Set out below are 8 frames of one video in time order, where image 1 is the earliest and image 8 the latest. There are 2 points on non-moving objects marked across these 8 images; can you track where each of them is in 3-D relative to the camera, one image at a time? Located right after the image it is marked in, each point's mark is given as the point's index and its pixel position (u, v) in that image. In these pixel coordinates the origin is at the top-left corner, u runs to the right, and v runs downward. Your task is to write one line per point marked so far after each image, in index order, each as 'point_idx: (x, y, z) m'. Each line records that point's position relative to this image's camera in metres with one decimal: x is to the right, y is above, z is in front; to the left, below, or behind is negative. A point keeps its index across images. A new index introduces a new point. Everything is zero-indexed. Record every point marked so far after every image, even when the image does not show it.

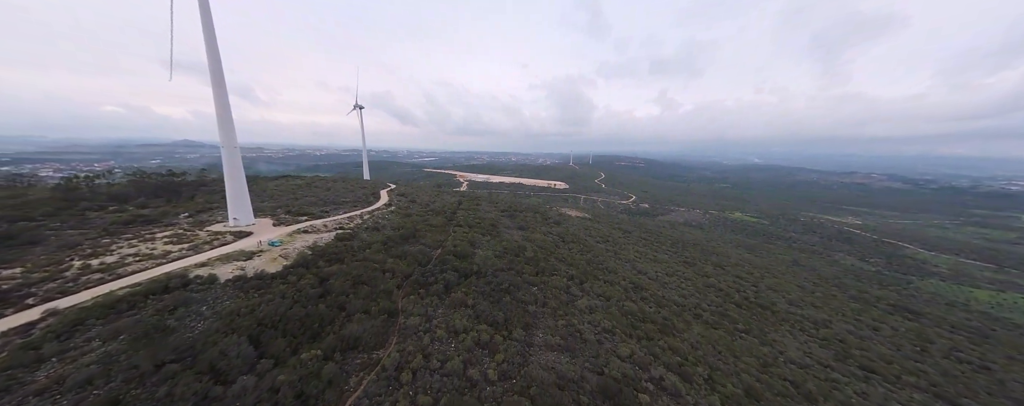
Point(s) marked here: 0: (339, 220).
0: (-8.9, -0.9, +13.6) m
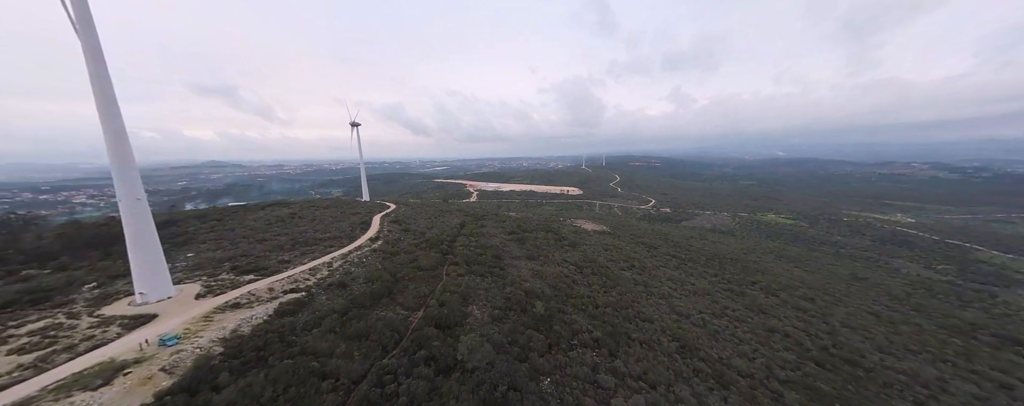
0: (-8.7, -3.0, +10.7) m
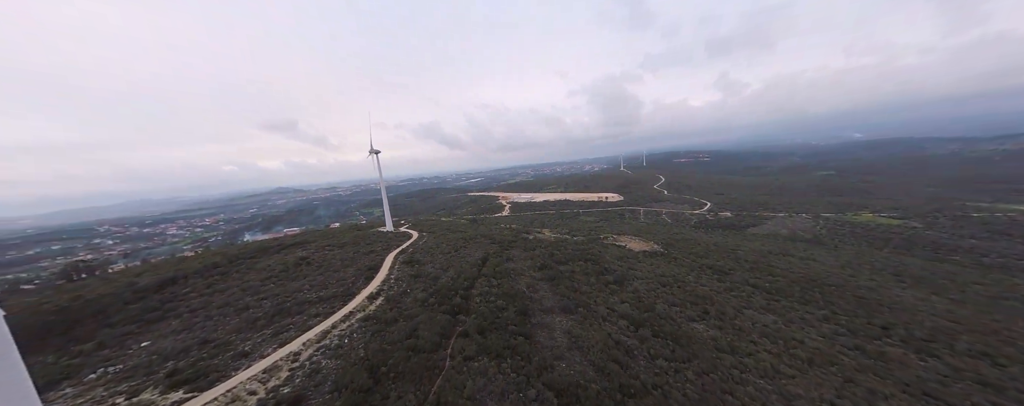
0: (-8.1, -5.5, +7.9) m
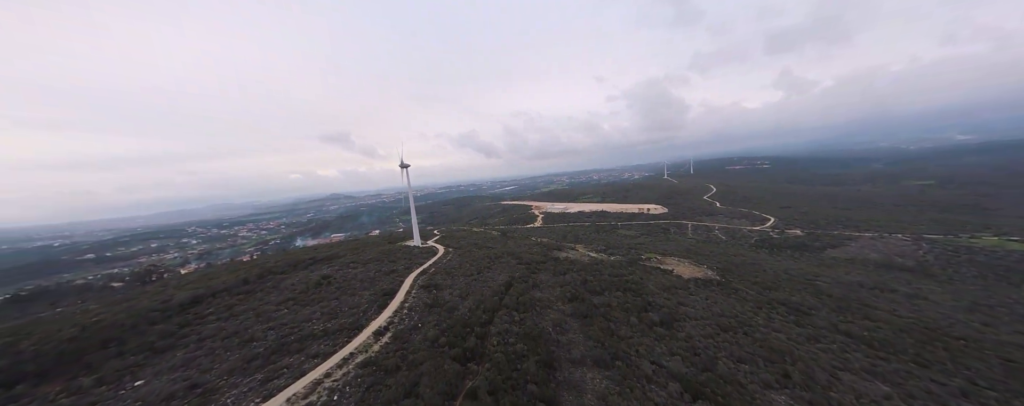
0: (-7.9, -6.6, +6.7) m
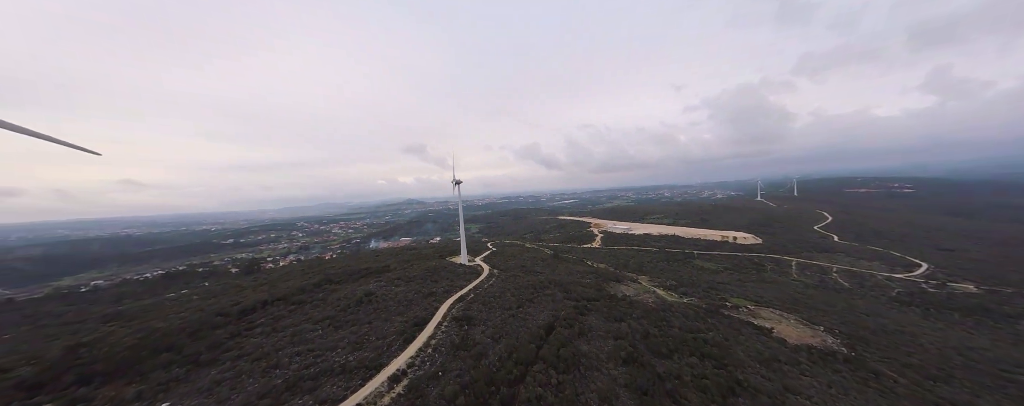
0: (-7.9, -7.6, +5.9) m
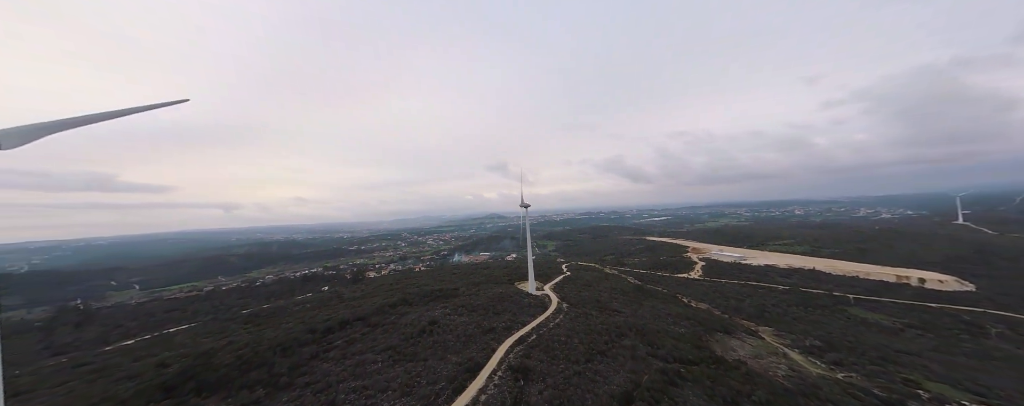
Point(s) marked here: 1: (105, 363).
0: (-7.5, -9.1, +5.7) m
1: (-22.2, -8.7, +14.4) m
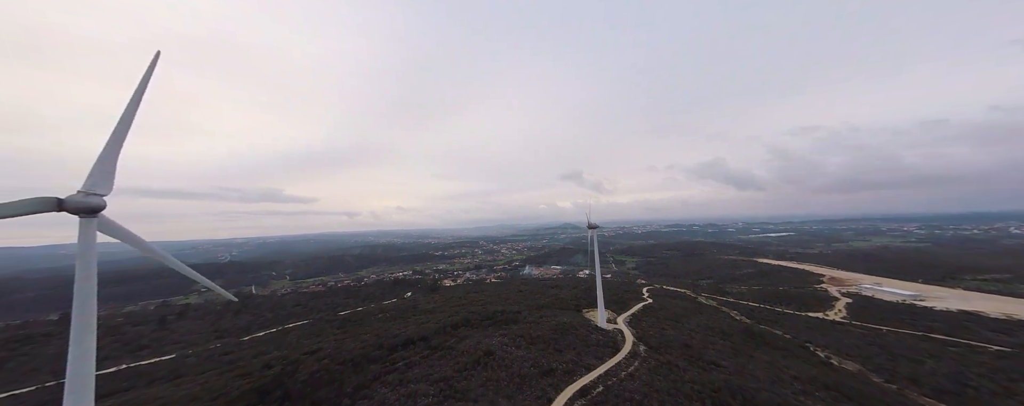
0: (-7.0, -10.4, +5.9) m
1: (-18.8, -10.4, +18.2) m
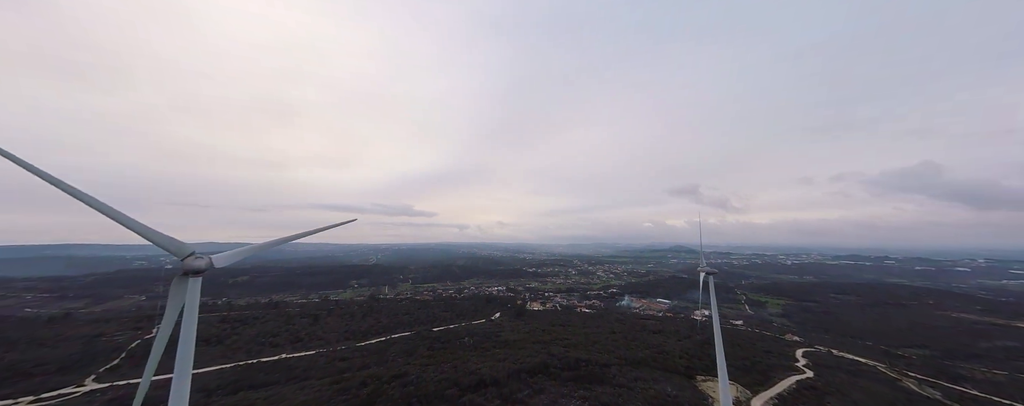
0: (-6.4, -12.3, +5.8) m
1: (-13.2, -13.0, +21.5) m
